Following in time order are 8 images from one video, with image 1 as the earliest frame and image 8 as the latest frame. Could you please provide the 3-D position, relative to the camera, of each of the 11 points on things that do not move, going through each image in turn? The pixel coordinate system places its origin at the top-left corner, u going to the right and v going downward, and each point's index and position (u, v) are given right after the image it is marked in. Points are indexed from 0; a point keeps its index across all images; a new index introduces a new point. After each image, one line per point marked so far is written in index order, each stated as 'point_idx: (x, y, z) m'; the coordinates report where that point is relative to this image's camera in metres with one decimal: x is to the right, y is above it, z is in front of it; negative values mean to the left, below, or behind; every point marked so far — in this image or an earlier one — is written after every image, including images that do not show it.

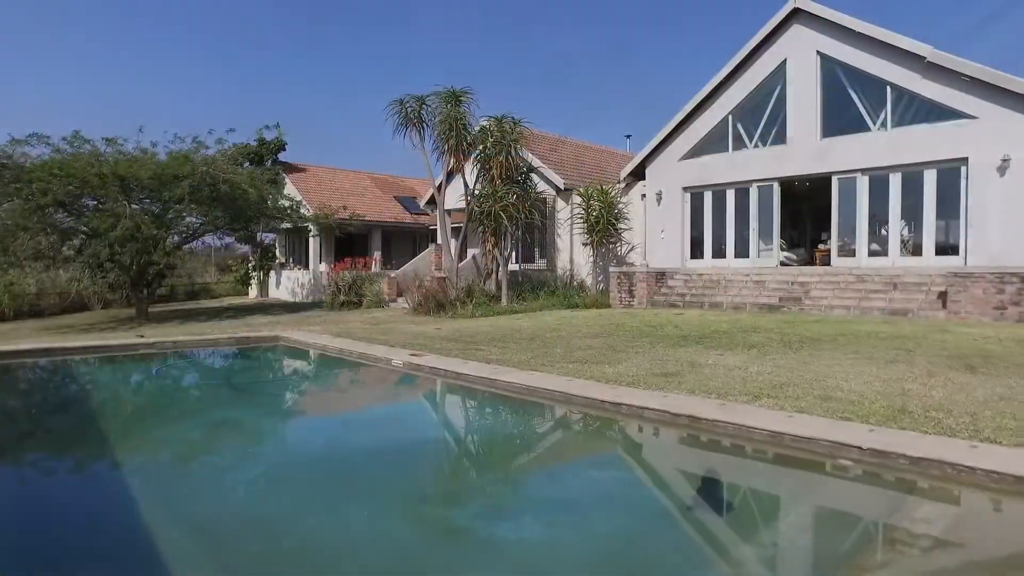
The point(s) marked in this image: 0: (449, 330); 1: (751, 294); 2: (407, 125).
0: (-1.1, -0.8, +12.3) m
1: (+5.2, -0.1, +14.8) m
2: (-2.8, +4.4, +18.4) m
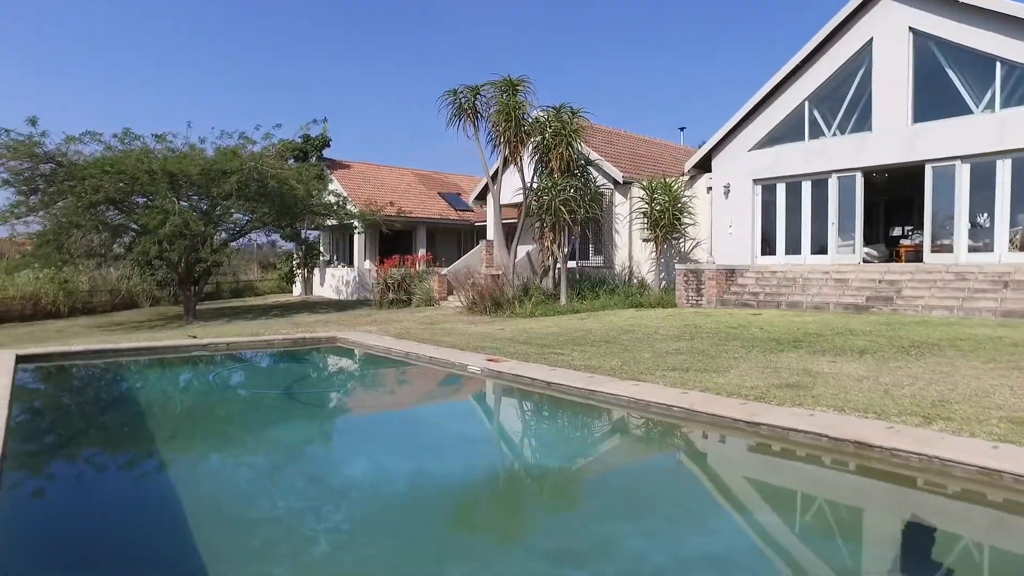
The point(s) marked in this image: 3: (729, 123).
0: (0.0, -0.8, +11.6) m
1: (+6.5, -0.1, +13.7) m
2: (-1.3, +4.5, +17.7) m
3: (+5.3, +4.0, +16.5) m
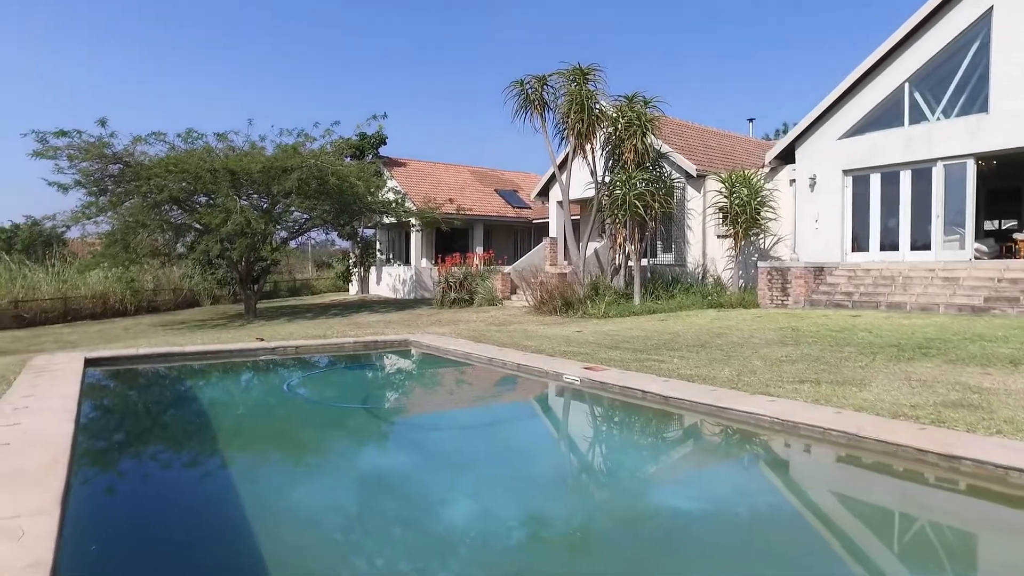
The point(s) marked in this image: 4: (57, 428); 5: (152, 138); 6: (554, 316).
0: (+1.3, -0.8, +10.8) m
1: (+7.9, -0.1, +12.4) m
2: (+0.4, +4.5, +16.9) m
3: (+6.9, +4.0, +15.3) m
4: (-2.9, -0.9, +4.3) m
5: (-10.6, +4.4, +20.0) m
6: (+1.0, -0.7, +16.1) m
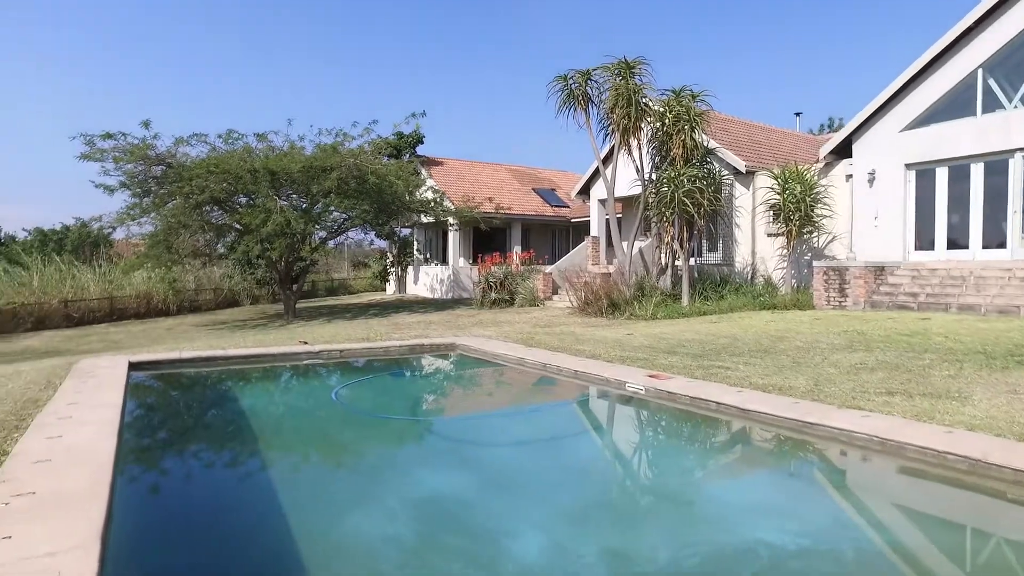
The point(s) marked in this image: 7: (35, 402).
0: (+2.1, -0.8, +10.3) m
1: (+8.7, -0.1, +11.6) m
2: (+1.4, +4.5, +16.5) m
3: (+7.9, +4.0, +14.5) m
4: (-2.5, -0.9, +4.1) m
5: (-9.4, +4.4, +20.0) m
6: (+2.0, -0.7, +15.6) m
7: (-3.9, -0.9, +5.6) m
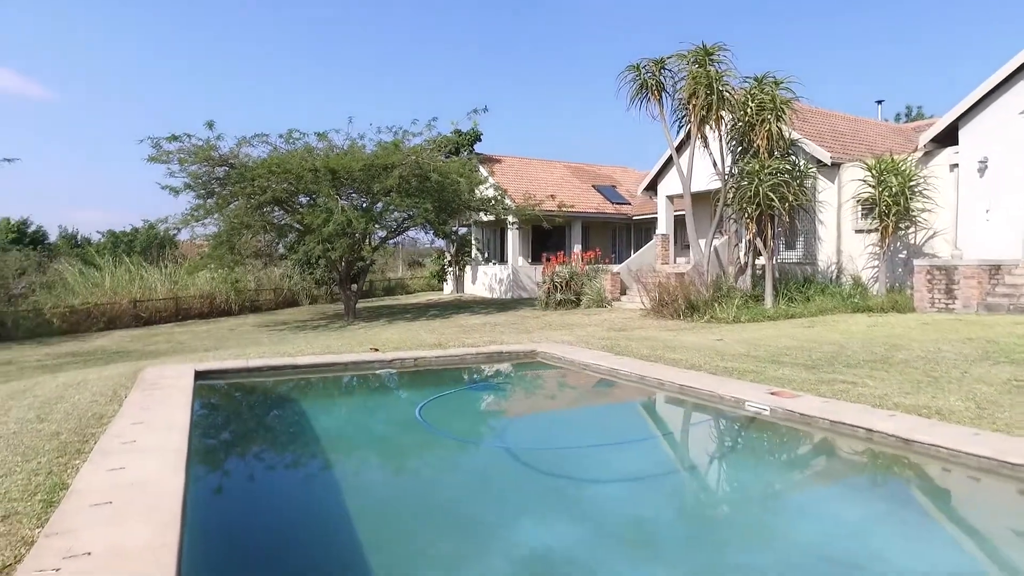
0: (+3.2, -0.8, +9.4) m
1: (+9.9, -0.1, +10.2) m
2: (+3.0, +4.5, +15.6) m
3: (+9.3, +4.0, +13.2) m
4: (-1.8, -1.0, +3.5) m
5: (-7.6, +4.4, +20.0) m
6: (+3.5, -0.7, +14.7) m
7: (-3.1, -1.0, +5.1) m
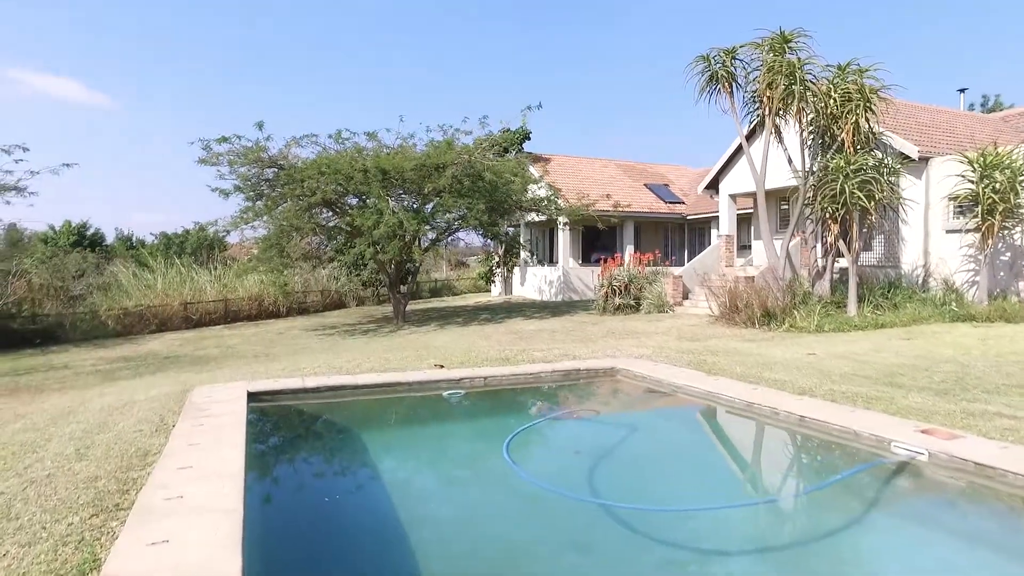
0: (+4.1, -0.9, +8.4) m
1: (+10.9, -0.2, +8.8) m
2: (+4.3, +4.4, +14.6) m
3: (+10.4, +3.9, +11.8) m
4: (-1.2, -1.1, +2.8) m
5: (-6.0, +4.3, +19.6) m
6: (+4.8, -0.8, +13.7) m
7: (-2.5, -1.1, +4.5) m
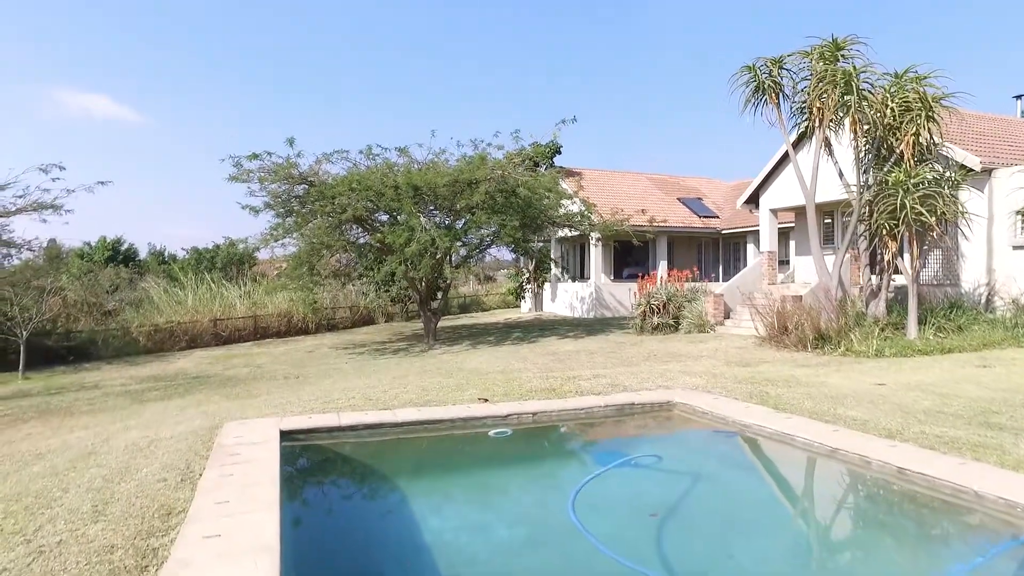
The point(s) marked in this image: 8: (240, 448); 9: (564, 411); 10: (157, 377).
0: (+4.7, -1.2, +7.7) m
1: (+11.4, -0.5, +7.8) m
2: (+5.1, +4.0, +13.9) m
3: (+11.1, +3.5, +10.9) m
4: (-0.9, -1.3, +2.3) m
5: (-5.0, +3.8, +19.3) m
6: (+5.5, -1.2, +12.9) m
7: (-2.1, -1.3, +4.0) m
8: (-2.2, -1.3, +5.5) m
9: (+0.5, -1.3, +7.1) m
10: (-9.0, -2.3, +17.2) m
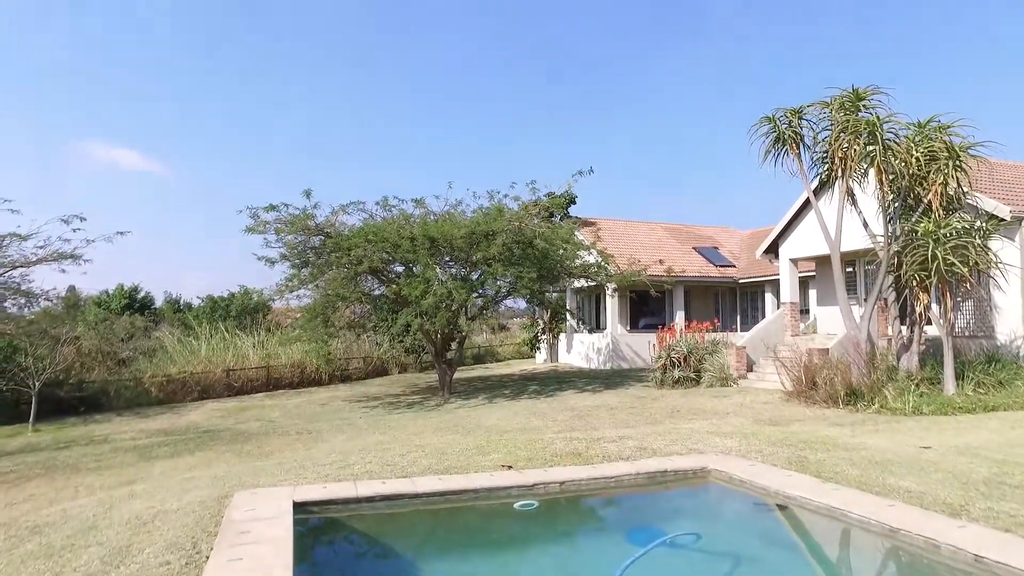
0: (+4.9, -1.8, +7.2) m
1: (+11.7, -1.2, +7.3) m
2: (+5.5, +2.9, +13.8) m
3: (+11.4, +2.7, +10.6) m
4: (-0.7, -1.6, +1.9) m
5: (-4.5, +2.3, +19.3) m
6: (+5.9, -2.2, +12.4) m
7: (-1.9, -1.7, +3.6) m
8: (-2.0, -1.8, +5.1) m
9: (+0.8, -1.9, +6.6) m
10: (-8.6, -3.6, +16.8) m
